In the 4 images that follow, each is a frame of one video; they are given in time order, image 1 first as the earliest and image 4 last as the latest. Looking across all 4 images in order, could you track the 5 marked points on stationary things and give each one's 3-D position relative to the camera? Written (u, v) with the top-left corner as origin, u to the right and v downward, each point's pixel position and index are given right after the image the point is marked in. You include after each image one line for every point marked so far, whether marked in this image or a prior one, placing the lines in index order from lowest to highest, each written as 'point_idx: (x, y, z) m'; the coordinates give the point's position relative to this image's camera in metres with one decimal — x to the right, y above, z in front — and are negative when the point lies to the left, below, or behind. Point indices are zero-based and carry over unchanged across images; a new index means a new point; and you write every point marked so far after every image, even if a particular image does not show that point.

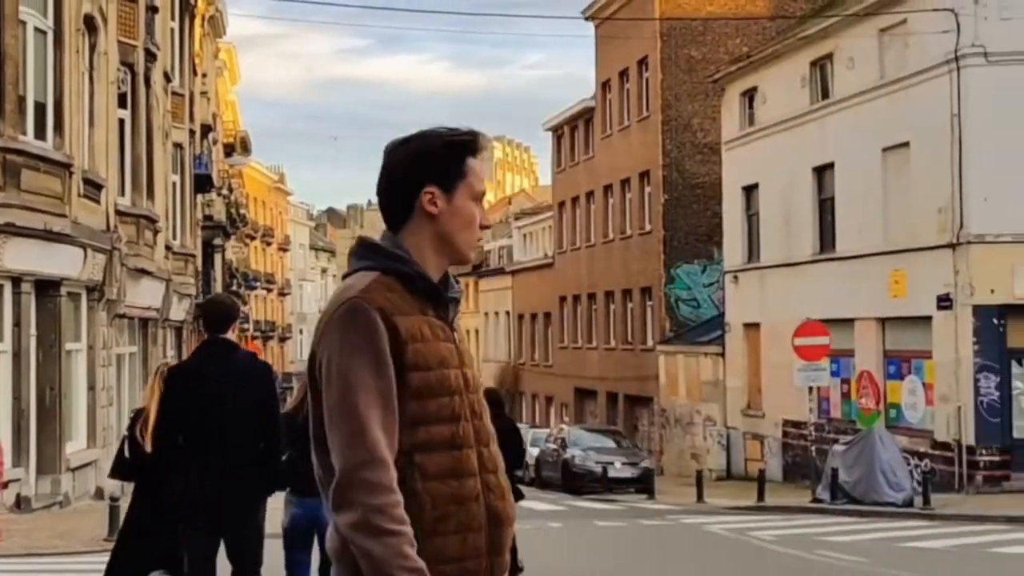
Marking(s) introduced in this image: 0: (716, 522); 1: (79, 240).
0: (+2.9, -3.4, +18.0) m
1: (-6.4, +0.7, +18.5) m
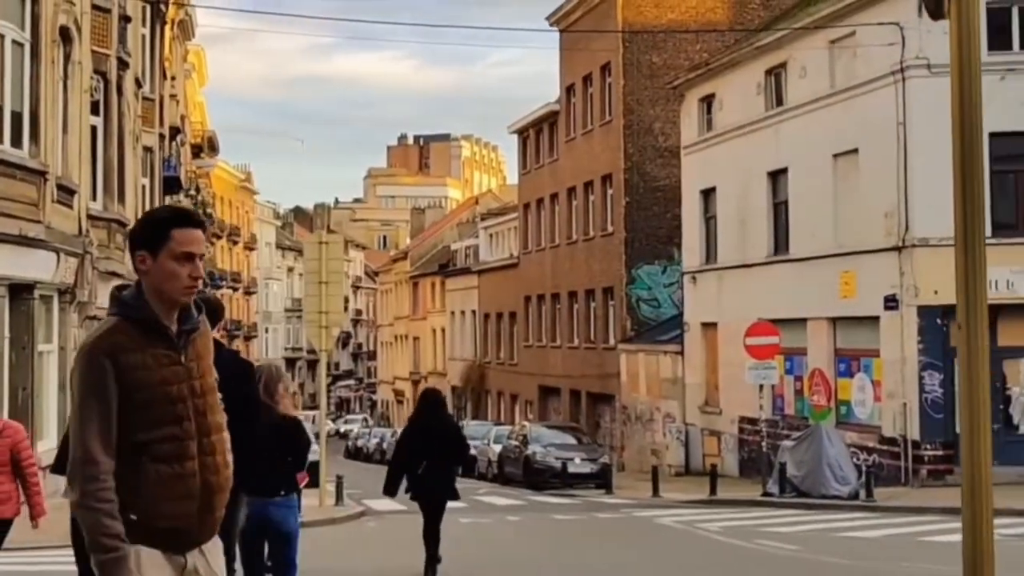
0: (+2.3, -3.4, +18.8) m
1: (-7.0, +0.7, +19.1) m
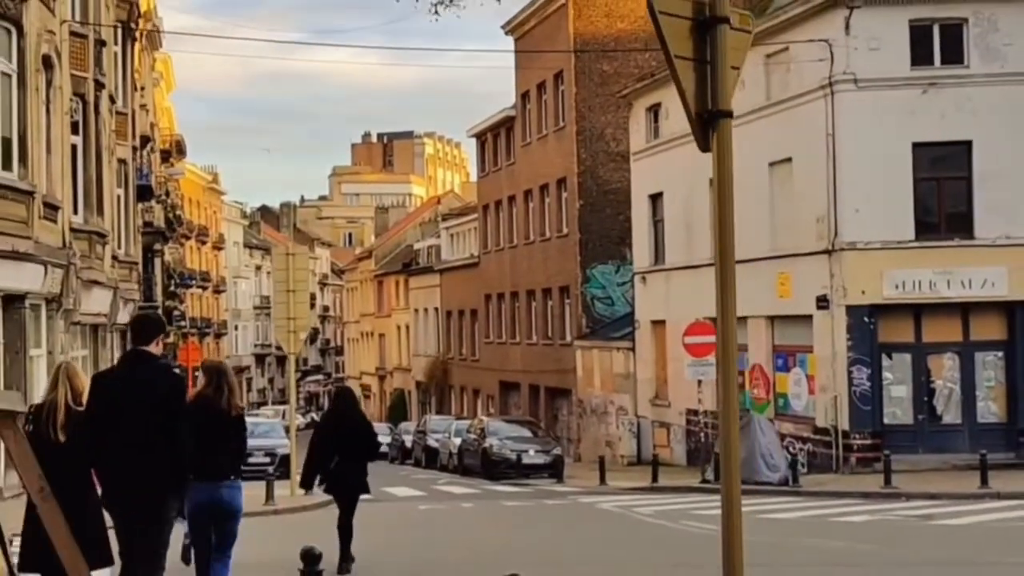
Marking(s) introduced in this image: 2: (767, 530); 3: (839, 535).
0: (+1.5, -3.5, +20.5) m
1: (-7.8, +0.5, +20.5) m
2: (+3.3, -3.1, +16.1) m
3: (+4.1, -3.1, +15.6) m
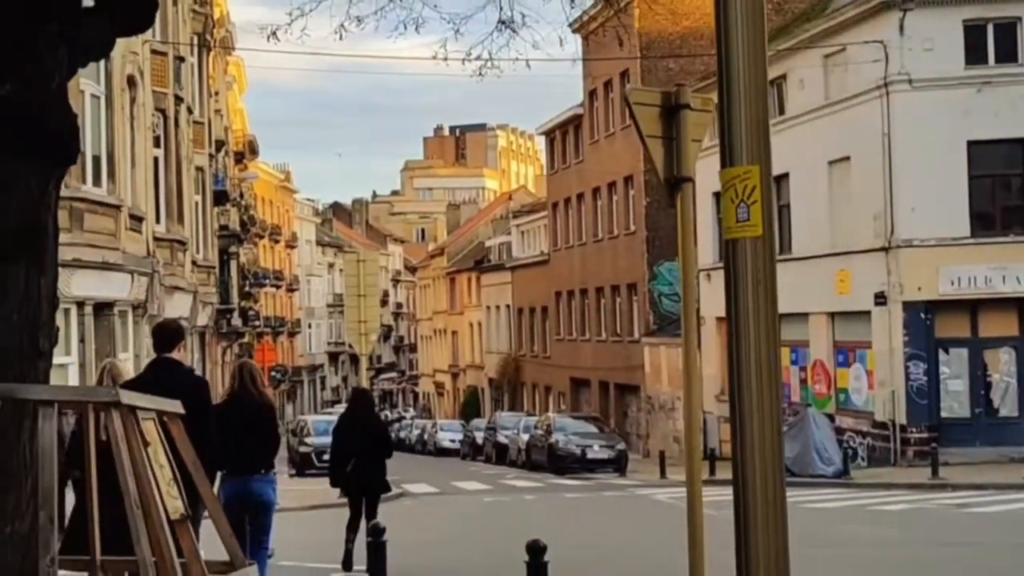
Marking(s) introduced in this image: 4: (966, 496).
0: (+2.6, -3.5, +21.4) m
1: (-6.8, +0.4, +22.0) m
2: (+4.1, -3.1, +17.0) m
3: (+4.8, -3.1, +16.4) m
4: (+7.0, -3.2, +19.0) m
